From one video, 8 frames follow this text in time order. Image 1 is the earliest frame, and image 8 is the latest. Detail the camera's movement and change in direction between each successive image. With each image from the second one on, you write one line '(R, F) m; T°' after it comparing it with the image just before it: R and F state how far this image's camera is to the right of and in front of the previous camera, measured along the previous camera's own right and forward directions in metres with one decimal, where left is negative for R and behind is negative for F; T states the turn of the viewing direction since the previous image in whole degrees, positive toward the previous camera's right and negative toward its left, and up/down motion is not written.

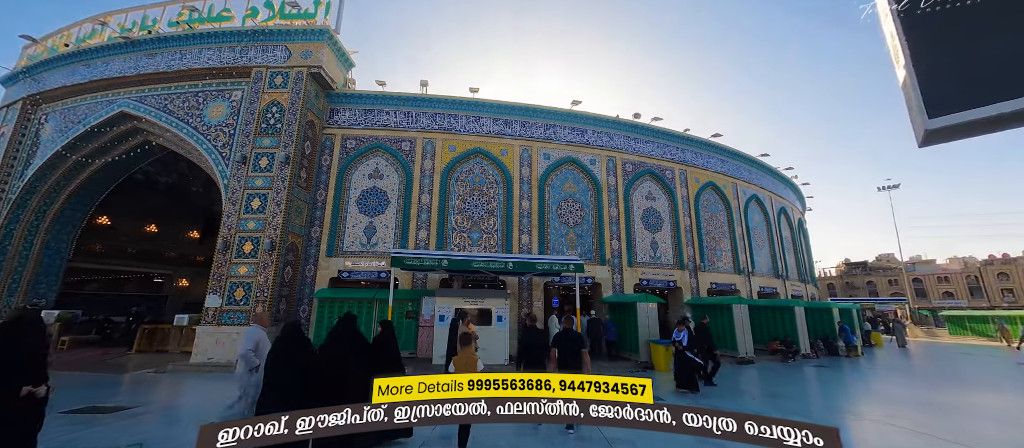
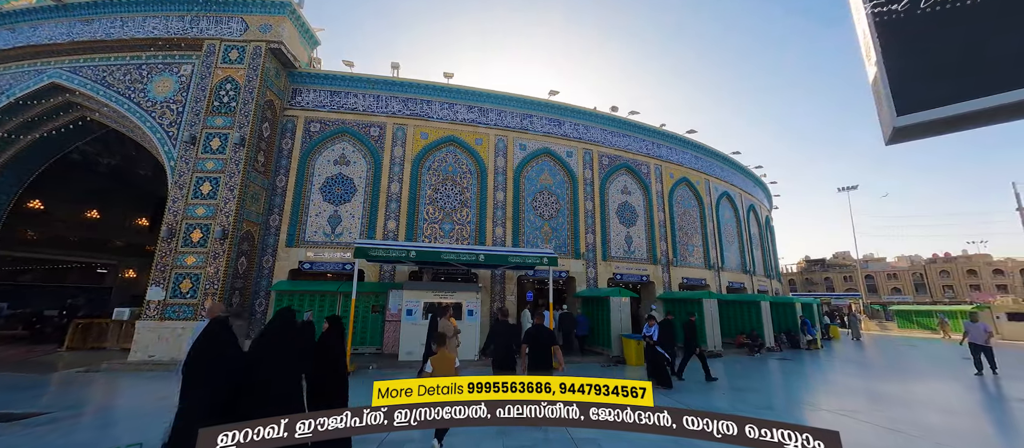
(+0.1, +0.3) m; +4°
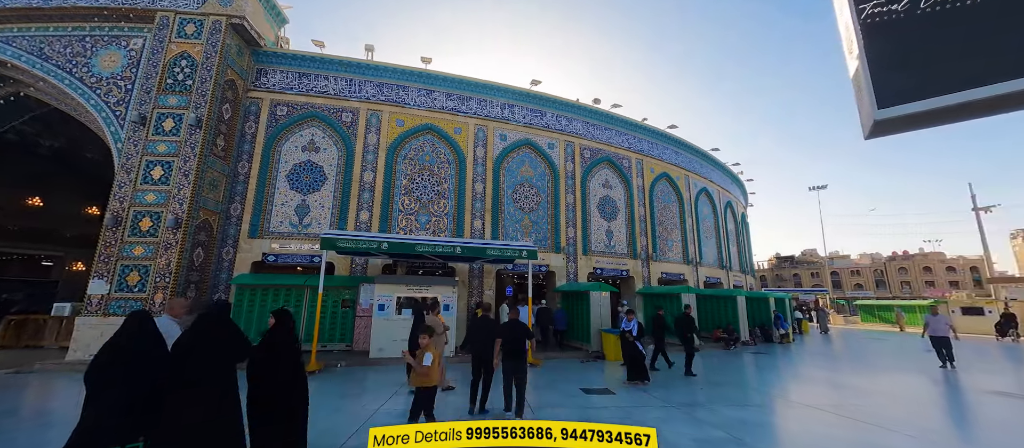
(+0.1, +0.3) m; +3°
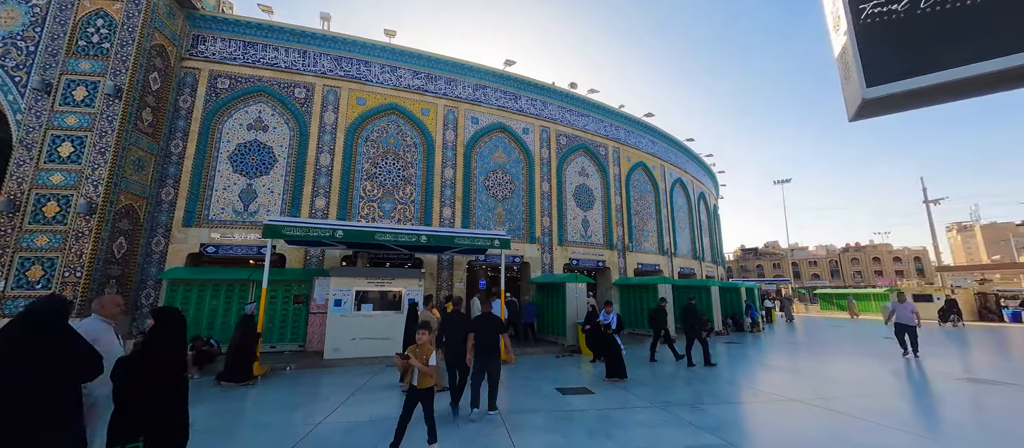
(+0.1, +0.6) m; +4°
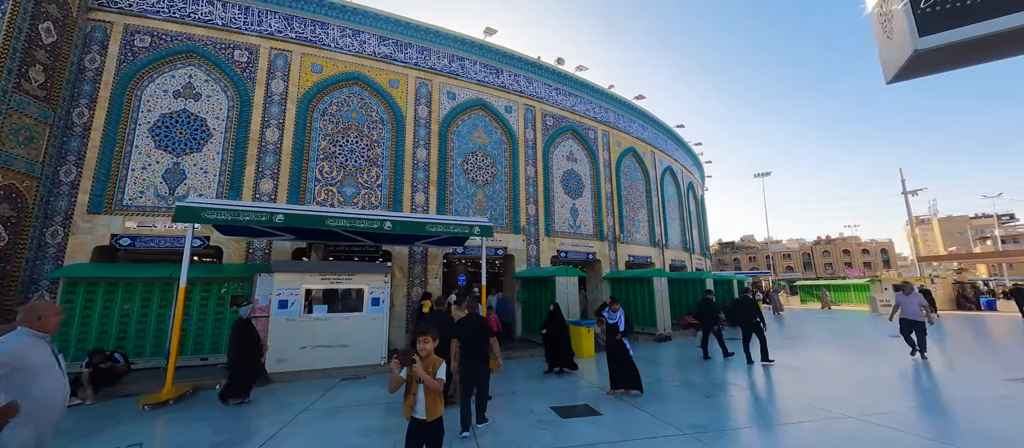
(0.0, +1.1) m; +3°
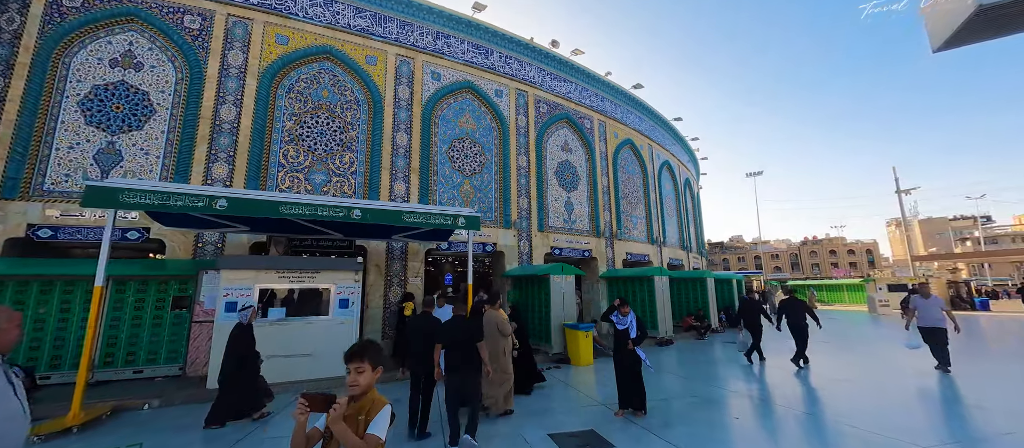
(0.0, +0.8) m; +1°
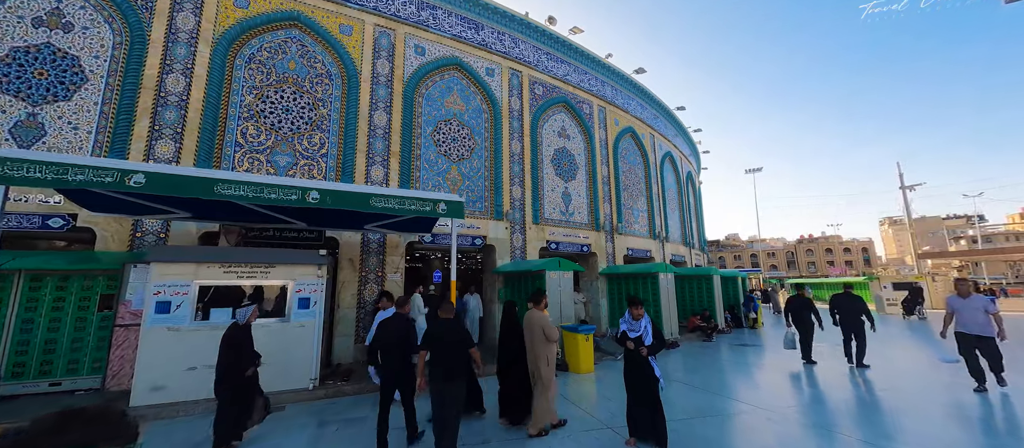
(+0.1, +0.8) m; +1°
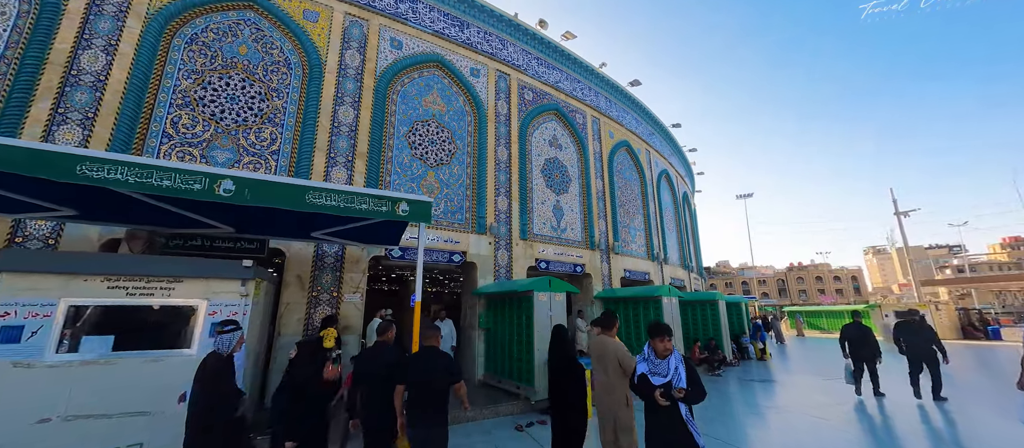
(+0.1, +1.0) m; +1°
